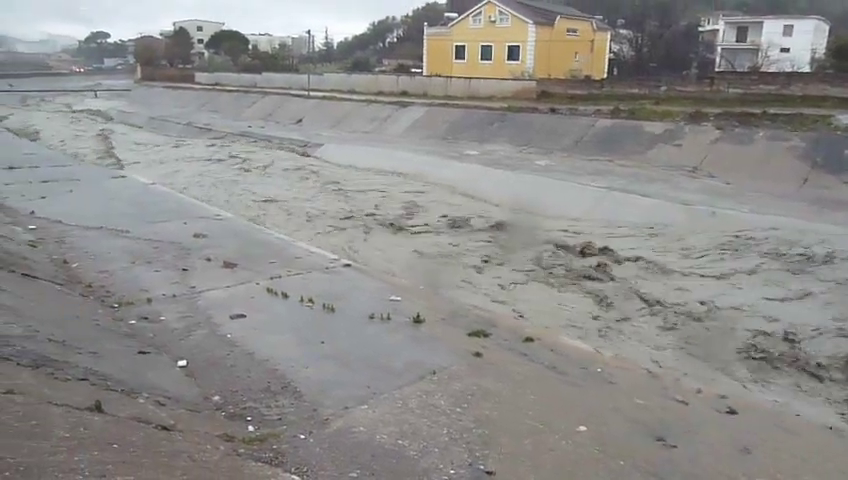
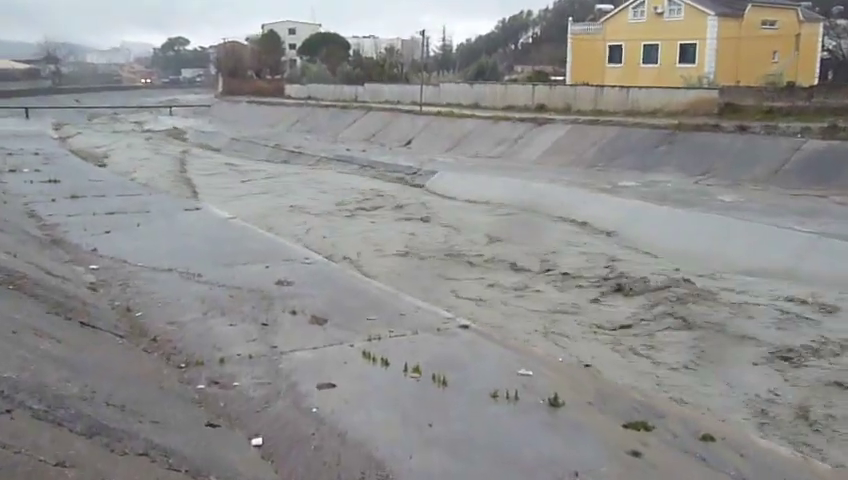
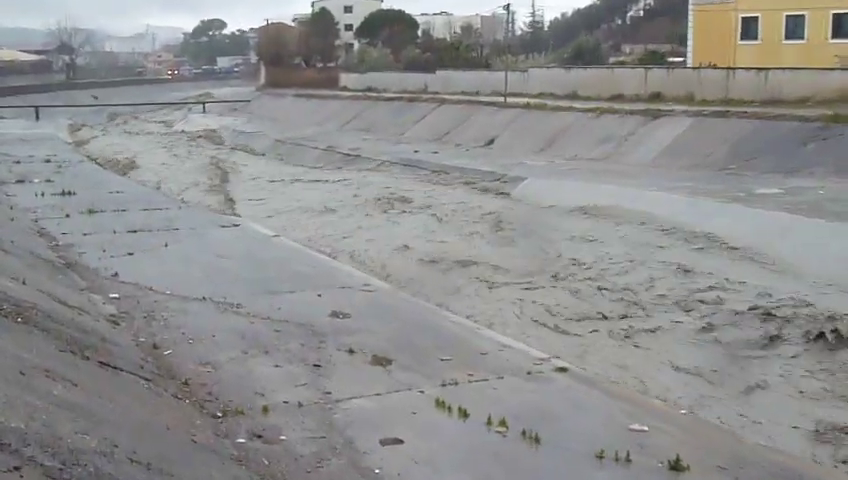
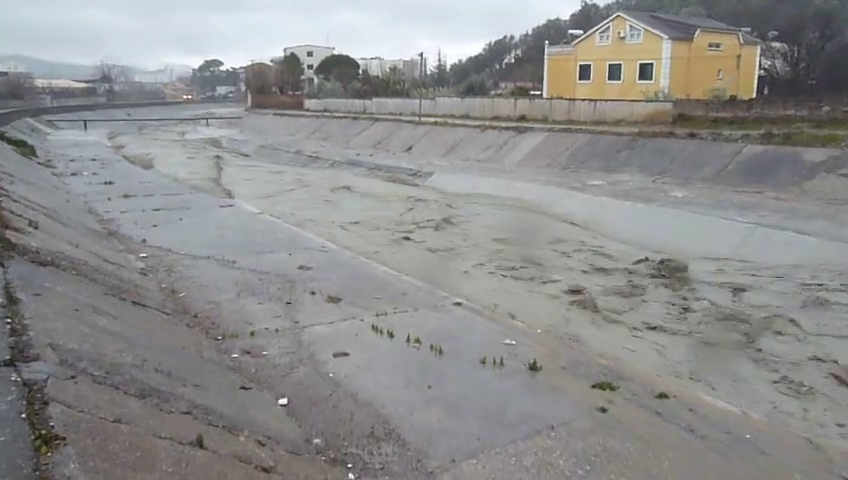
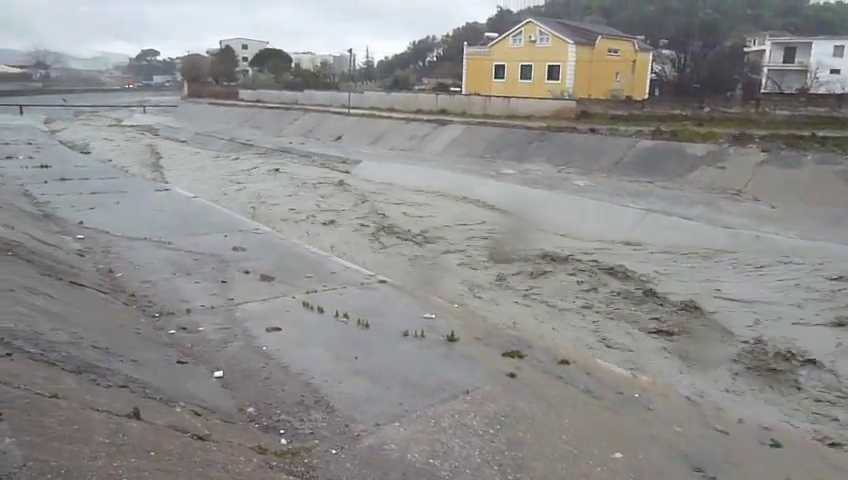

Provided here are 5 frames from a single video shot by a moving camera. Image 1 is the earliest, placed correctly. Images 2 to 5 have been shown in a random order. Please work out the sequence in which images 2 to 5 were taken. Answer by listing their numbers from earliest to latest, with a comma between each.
5, 4, 2, 3
